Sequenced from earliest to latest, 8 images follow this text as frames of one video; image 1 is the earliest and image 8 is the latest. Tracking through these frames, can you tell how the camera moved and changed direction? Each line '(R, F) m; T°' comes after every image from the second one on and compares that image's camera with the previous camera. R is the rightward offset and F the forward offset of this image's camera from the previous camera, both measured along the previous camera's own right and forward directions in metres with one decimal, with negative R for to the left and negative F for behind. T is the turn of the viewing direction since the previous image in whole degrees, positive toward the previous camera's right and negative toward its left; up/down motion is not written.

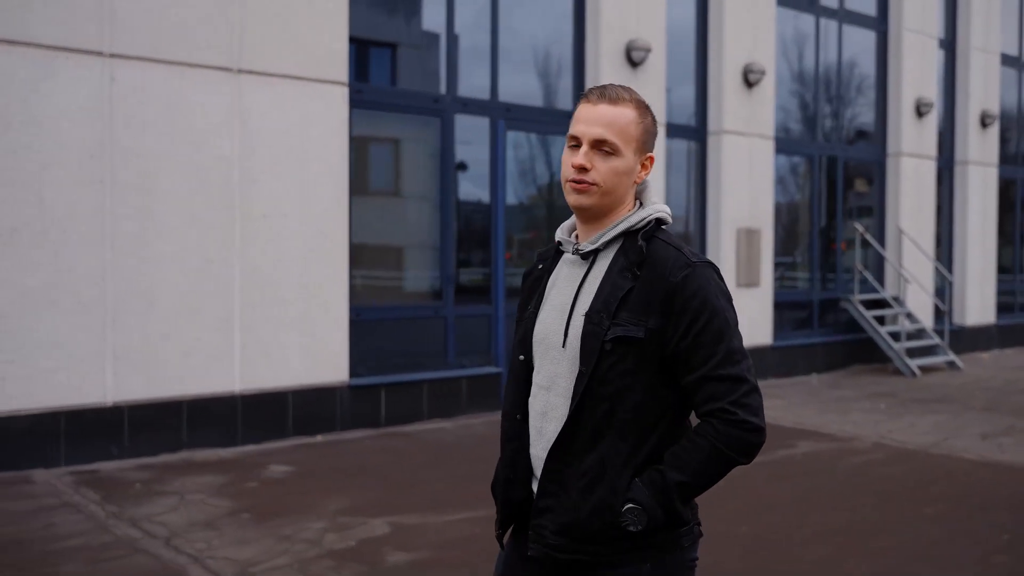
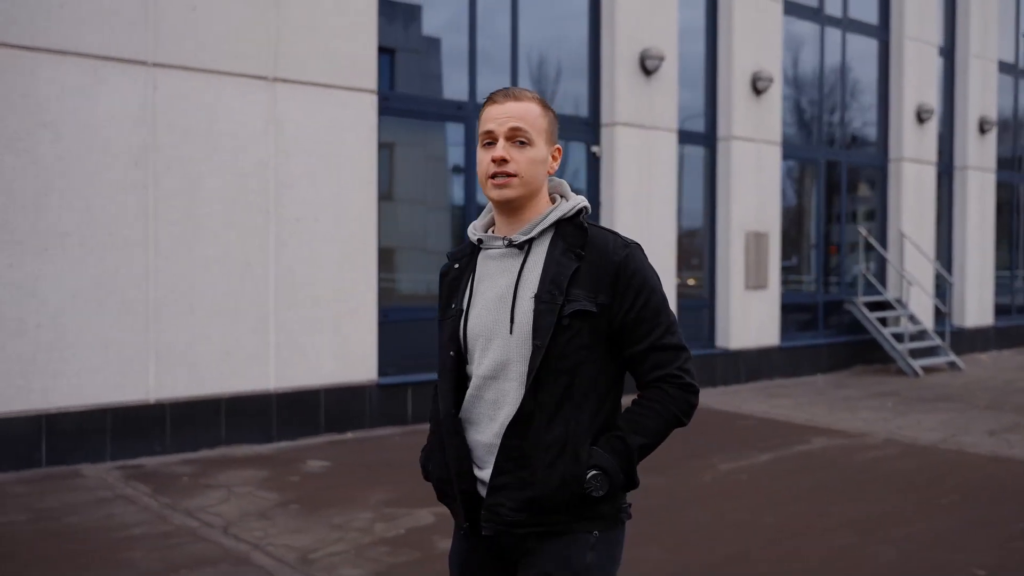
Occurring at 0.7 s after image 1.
(-0.3, -0.3) m; +1°
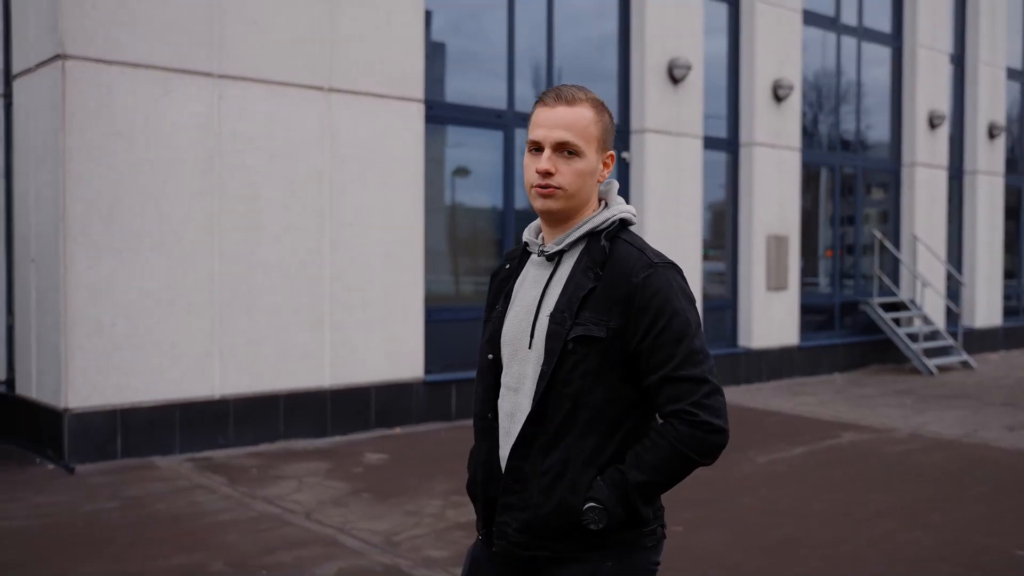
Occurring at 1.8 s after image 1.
(-0.4, -0.4) m; 0°
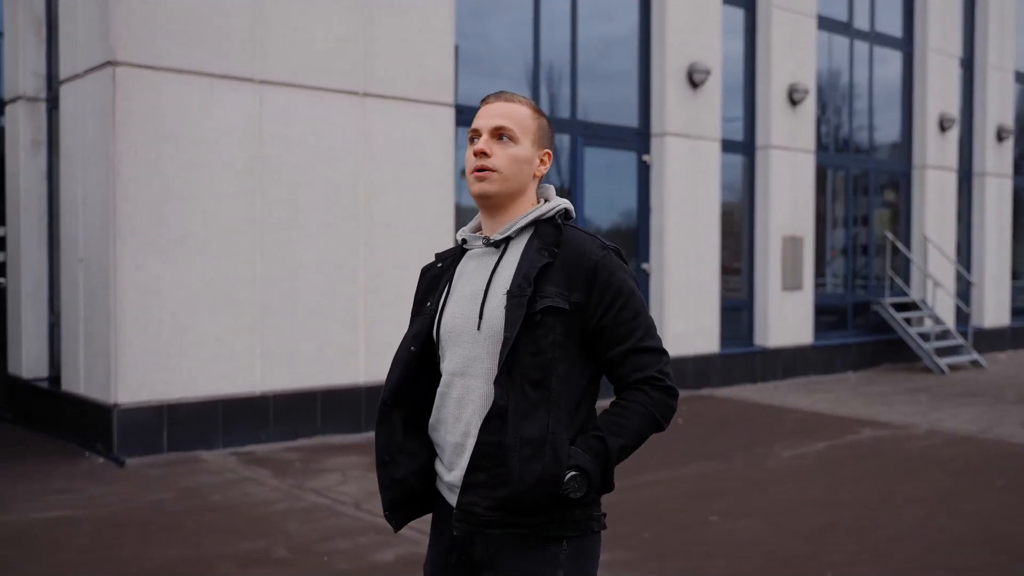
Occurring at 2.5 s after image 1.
(-0.2, -0.2) m; 0°
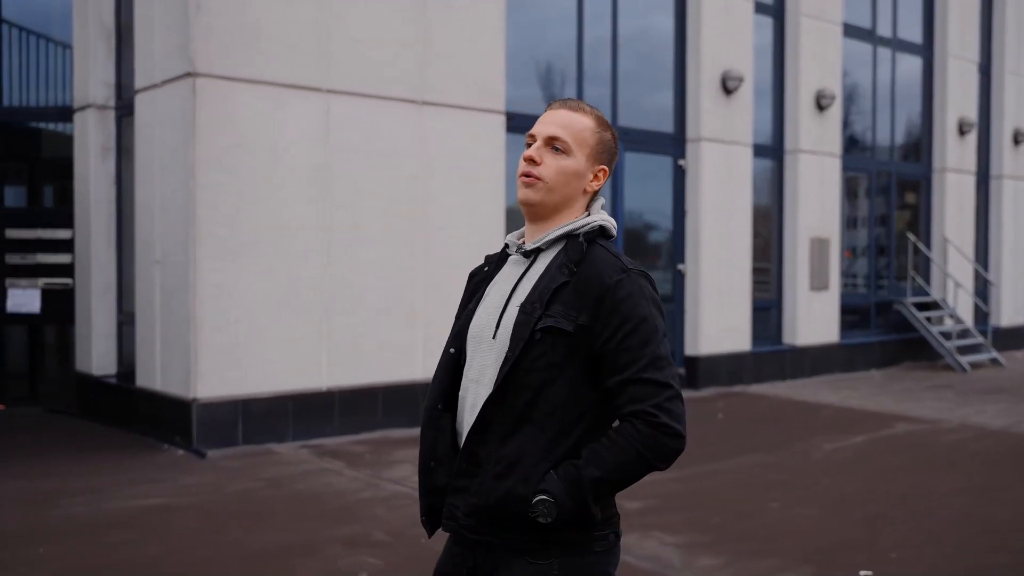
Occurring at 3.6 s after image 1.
(-0.4, -0.4) m; 0°
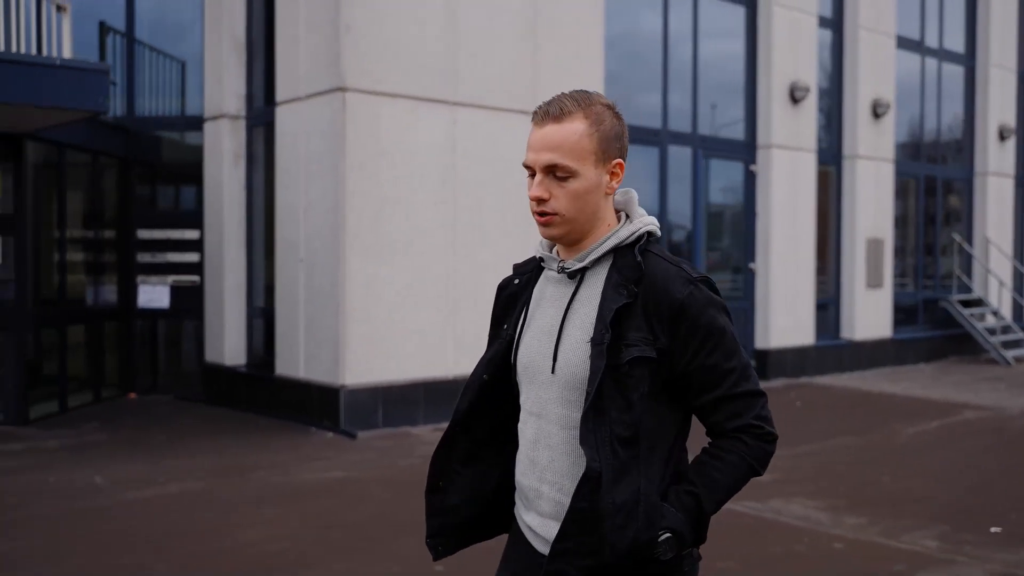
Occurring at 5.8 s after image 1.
(-0.9, -0.7) m; 0°
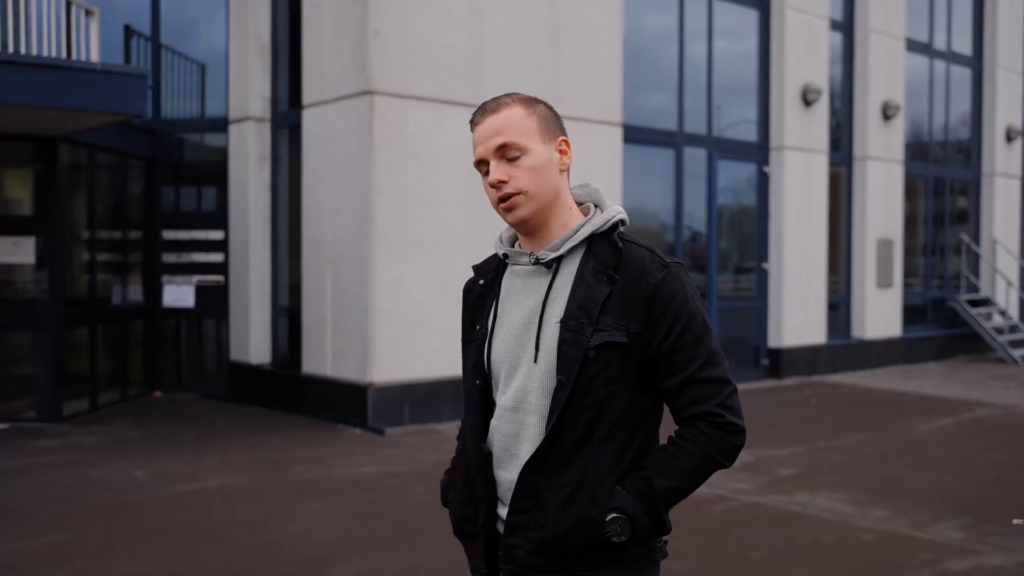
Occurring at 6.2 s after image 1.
(-0.2, -0.2) m; 0°
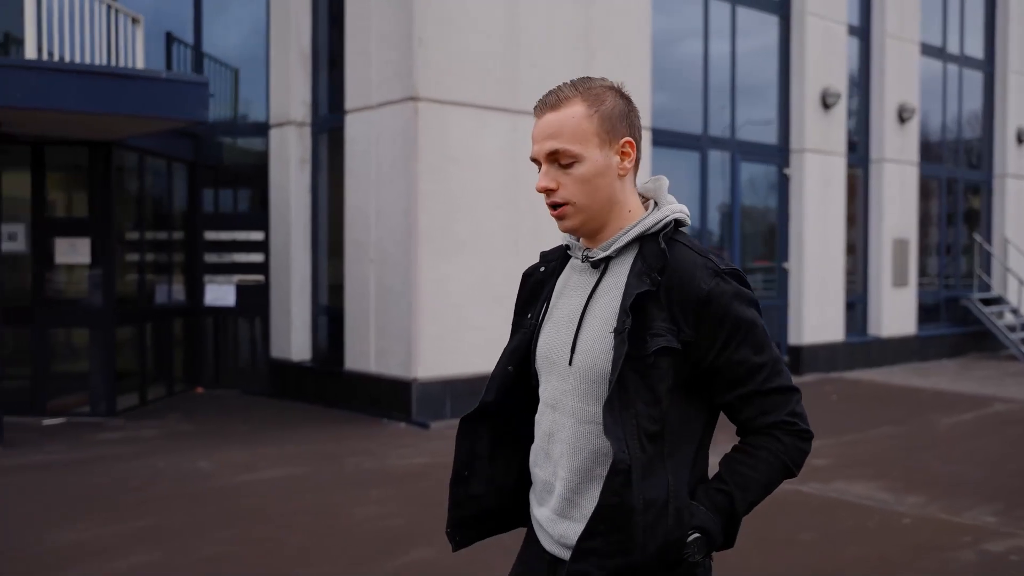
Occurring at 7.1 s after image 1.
(-0.3, -0.3) m; 0°
